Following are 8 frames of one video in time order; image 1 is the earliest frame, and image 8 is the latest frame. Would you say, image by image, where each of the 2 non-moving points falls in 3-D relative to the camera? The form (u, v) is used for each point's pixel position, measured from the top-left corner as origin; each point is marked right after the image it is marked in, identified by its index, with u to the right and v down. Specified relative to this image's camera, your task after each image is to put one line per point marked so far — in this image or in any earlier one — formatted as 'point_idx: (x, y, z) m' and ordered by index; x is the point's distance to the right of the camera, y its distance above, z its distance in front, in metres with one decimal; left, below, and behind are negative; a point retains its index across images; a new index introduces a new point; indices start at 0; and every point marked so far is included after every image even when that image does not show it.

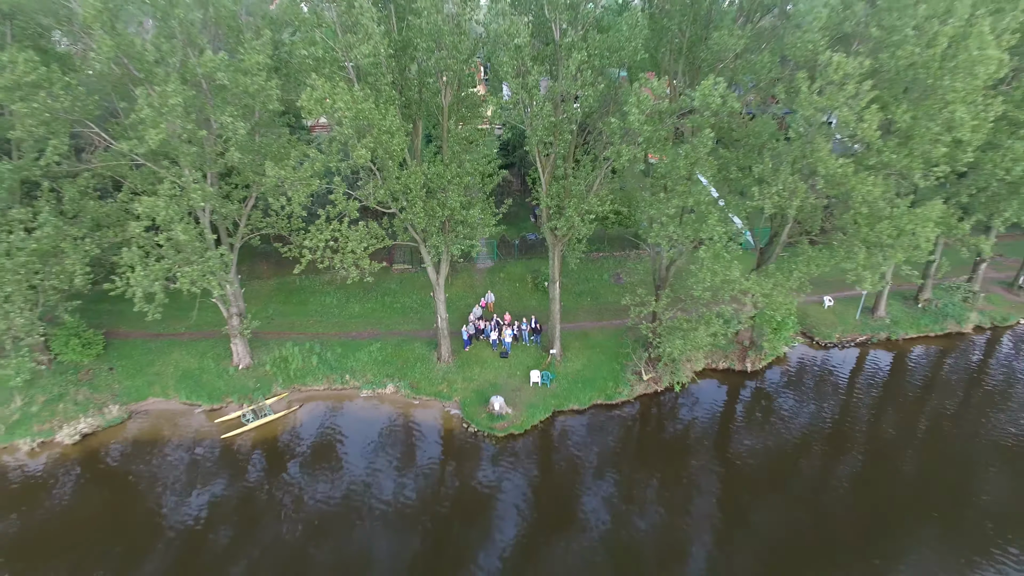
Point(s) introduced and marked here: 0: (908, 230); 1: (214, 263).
0: (+10.5, +1.7, +17.4) m
1: (-8.8, +0.8, +18.9) m
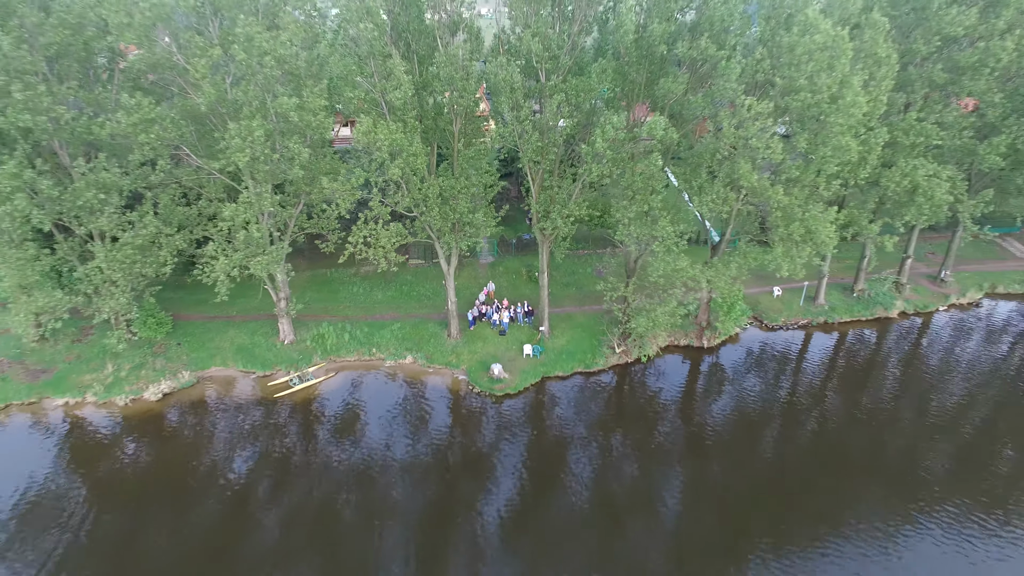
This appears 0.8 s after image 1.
0: (+10.4, +2.2, +22.5) m
1: (-9.0, +1.3, +24.0) m
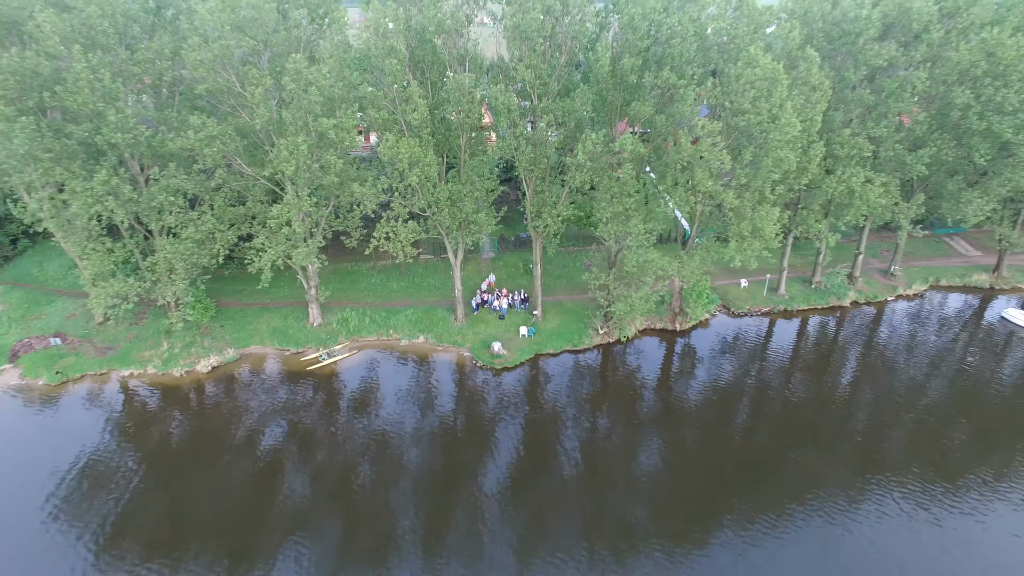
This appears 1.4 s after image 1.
0: (+10.2, +2.7, +27.0) m
1: (-9.1, +1.8, +28.6) m
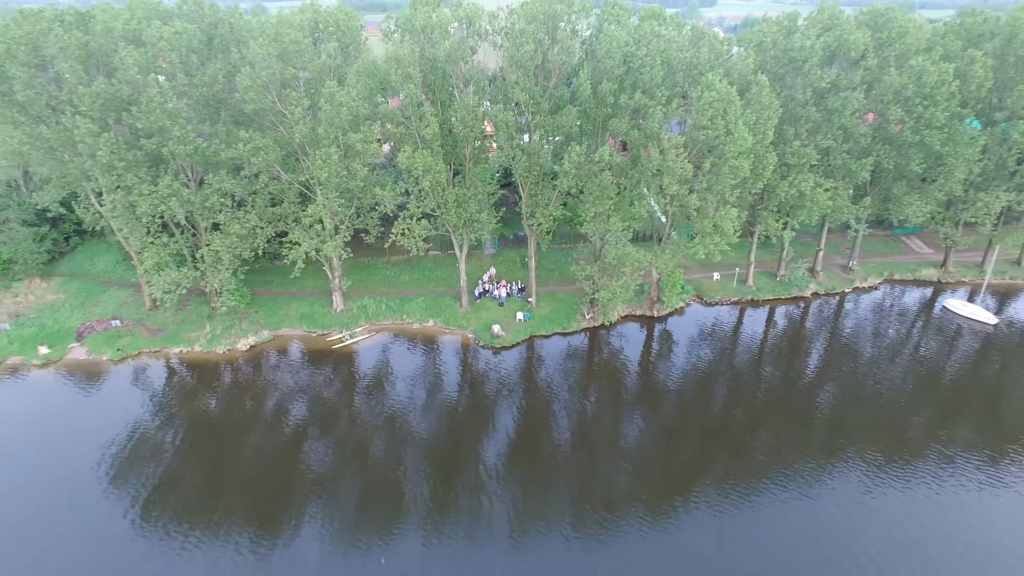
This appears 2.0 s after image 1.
0: (+10.1, +3.2, +31.7) m
1: (-9.2, +2.4, +33.4) m
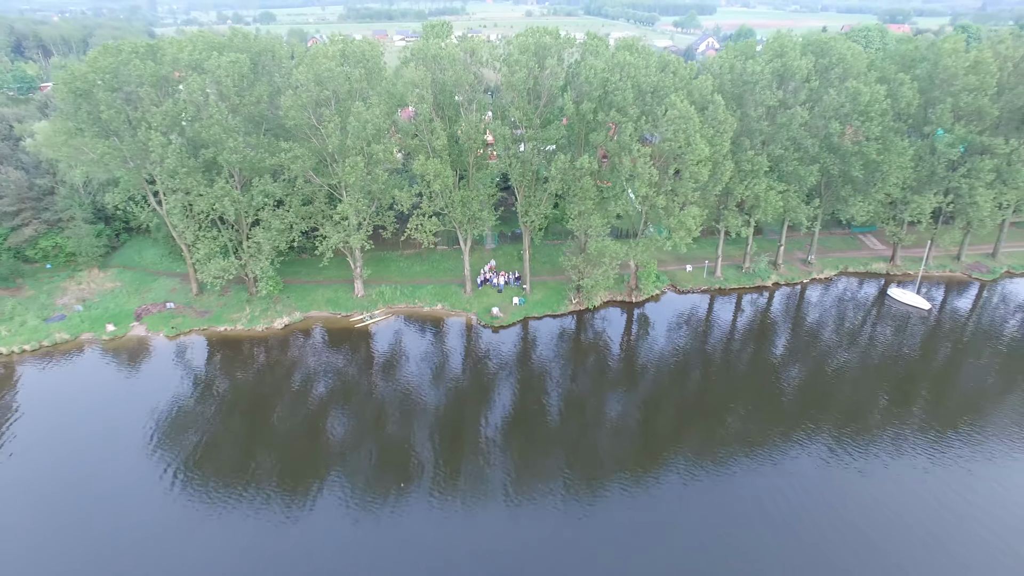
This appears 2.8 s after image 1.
0: (+9.9, +4.0, +37.5) m
1: (-9.4, +3.2, +39.3) m
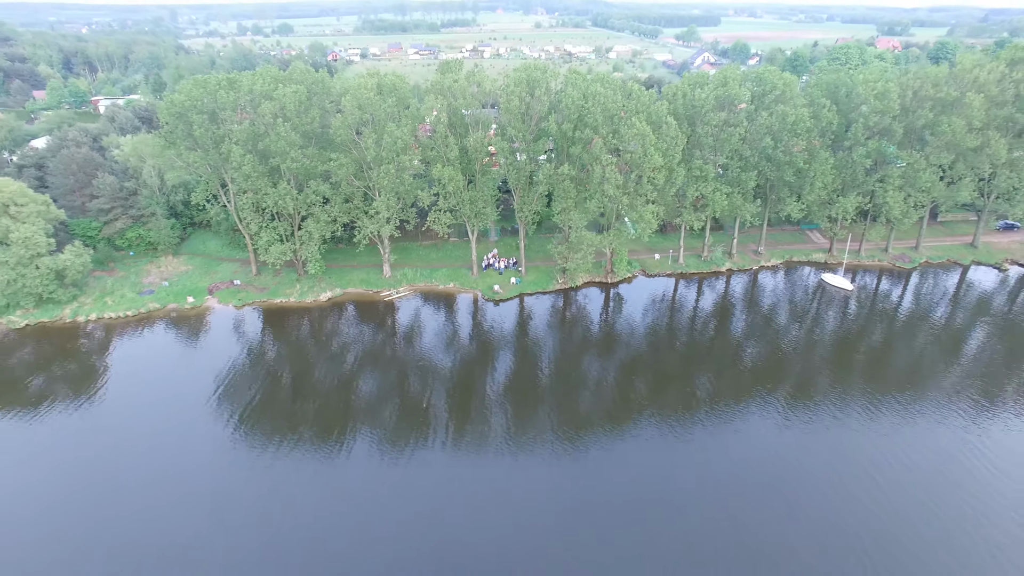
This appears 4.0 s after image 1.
0: (+9.7, +5.4, +47.4) m
1: (-9.6, +4.7, +49.5) m
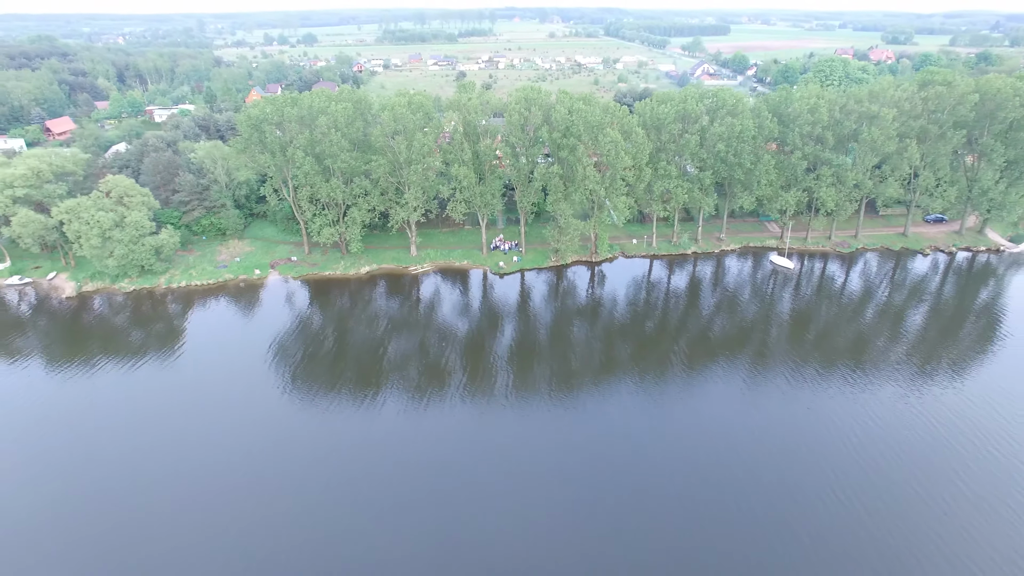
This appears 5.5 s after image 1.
0: (+9.8, +7.6, +59.3) m
1: (-9.4, +7.0, +61.8) m
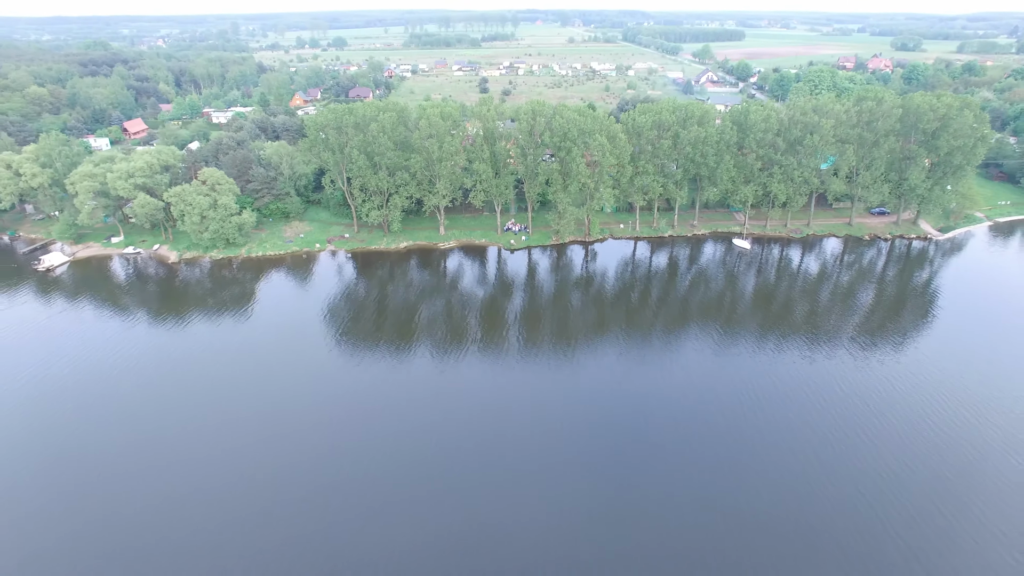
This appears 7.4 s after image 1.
0: (+10.9, +10.6, +73.9) m
1: (-8.3, +10.2, +77.0) m
